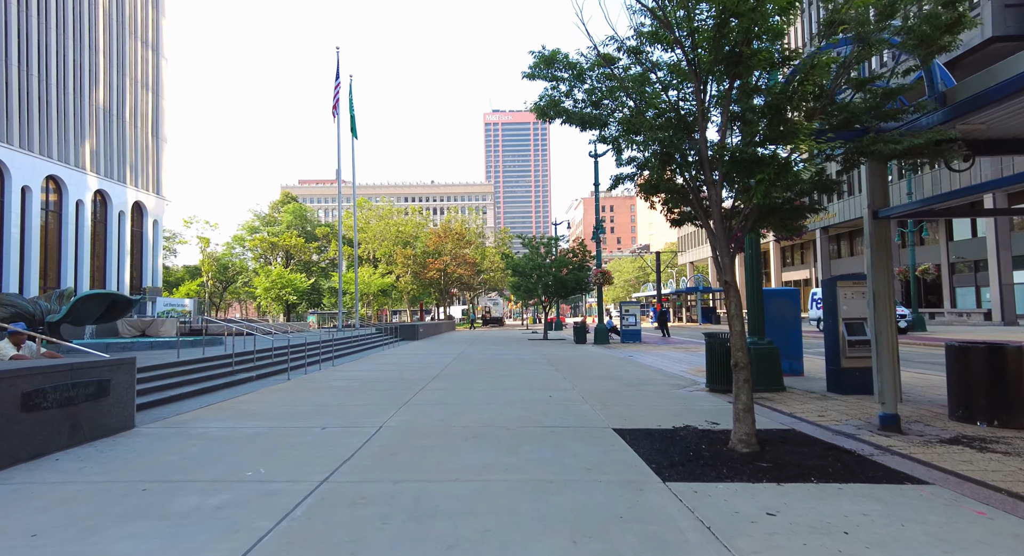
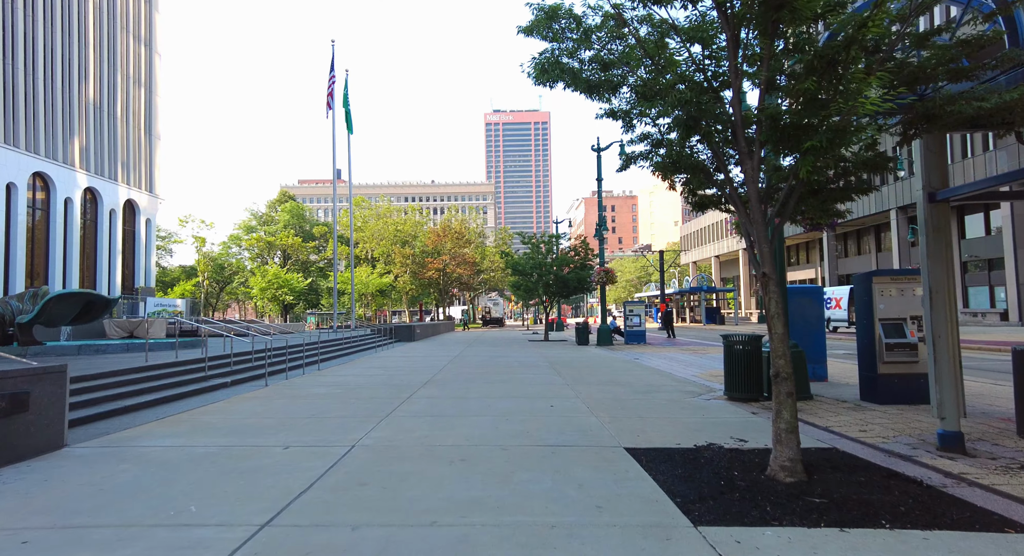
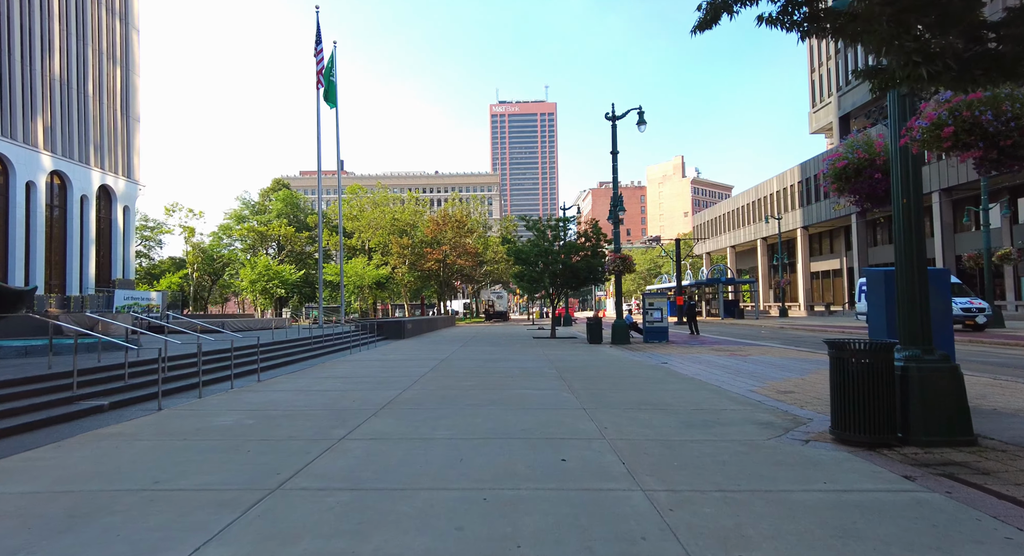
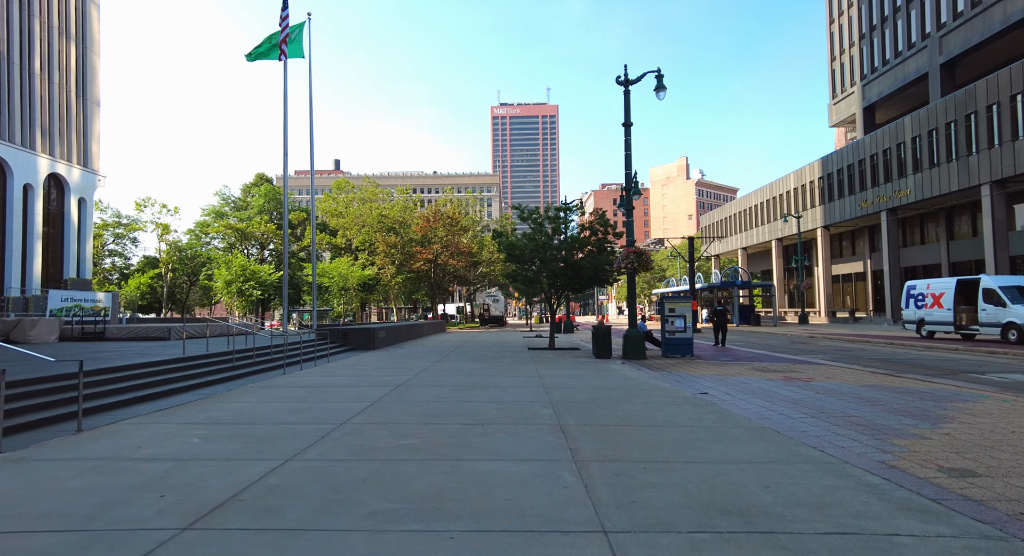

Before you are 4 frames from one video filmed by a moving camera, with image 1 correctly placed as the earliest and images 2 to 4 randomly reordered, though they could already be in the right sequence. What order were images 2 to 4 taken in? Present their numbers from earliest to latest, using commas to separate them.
2, 3, 4
